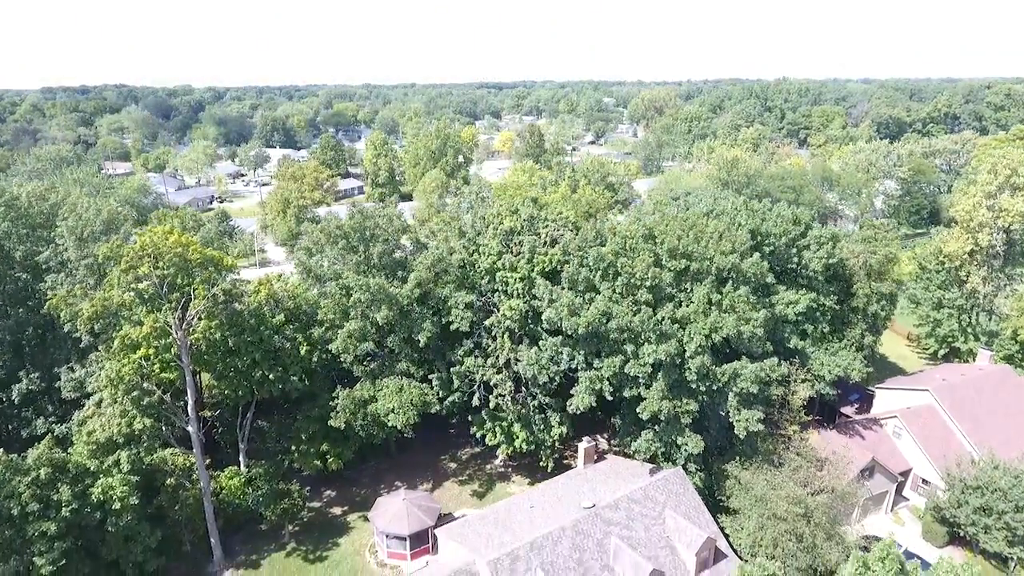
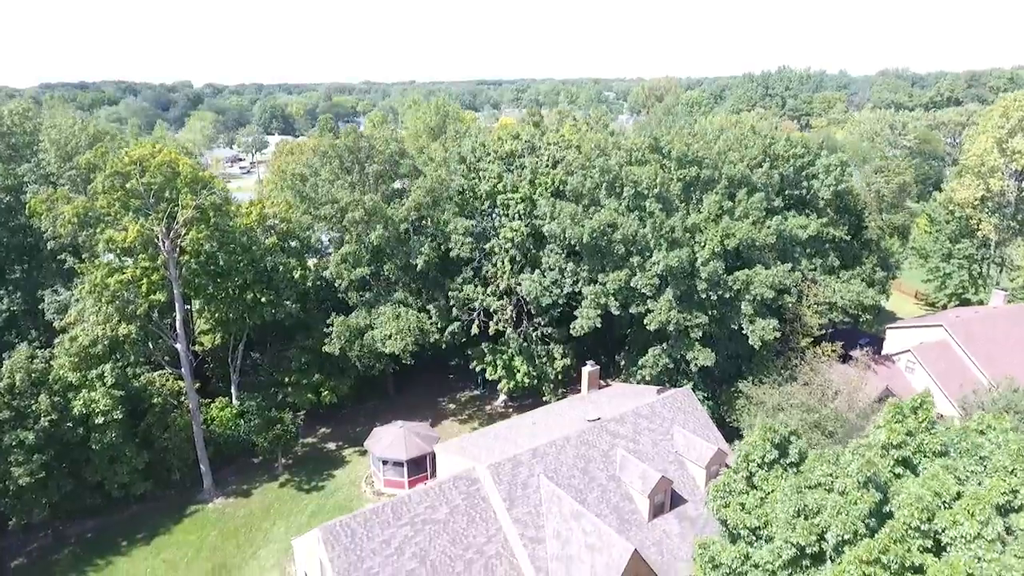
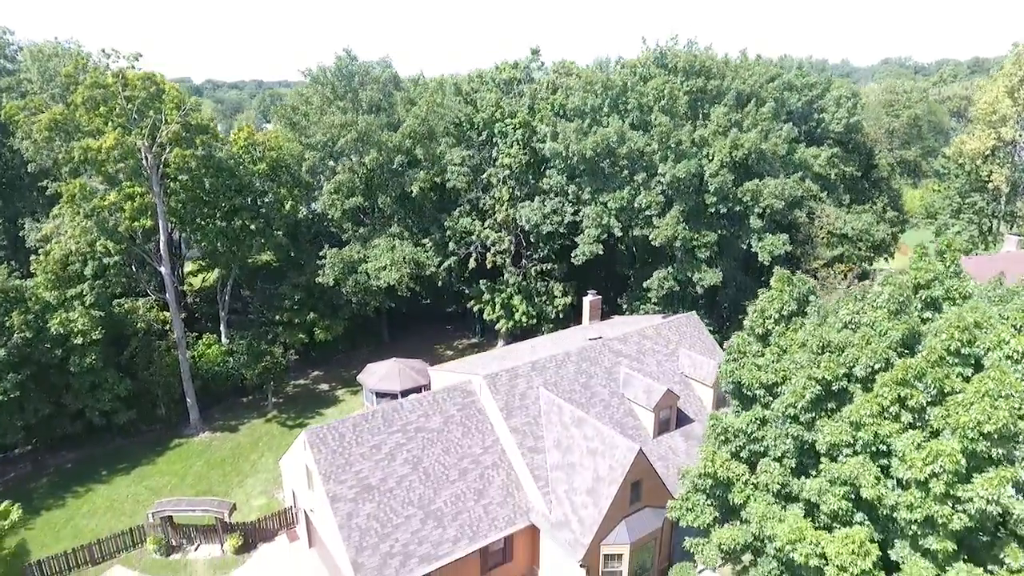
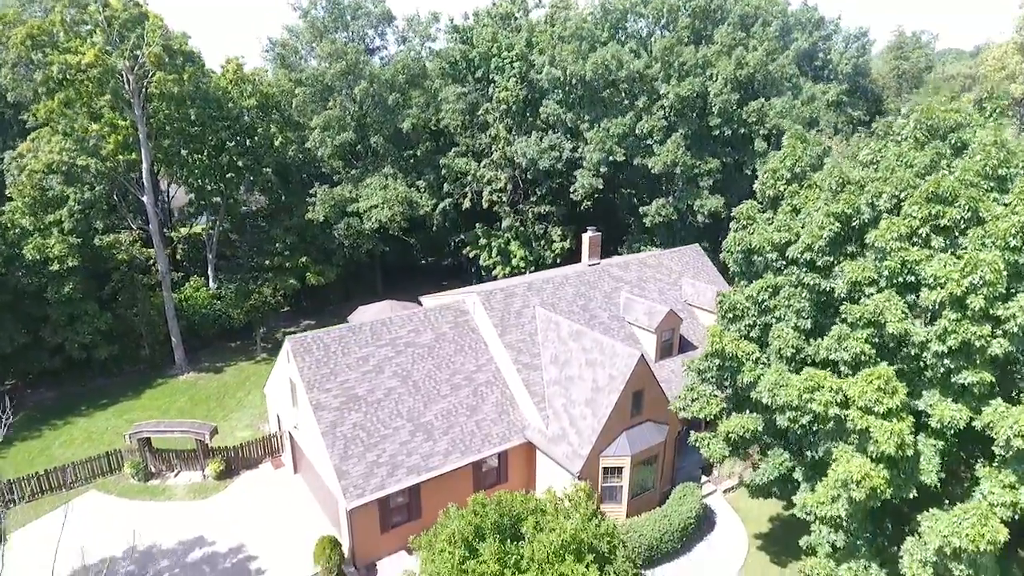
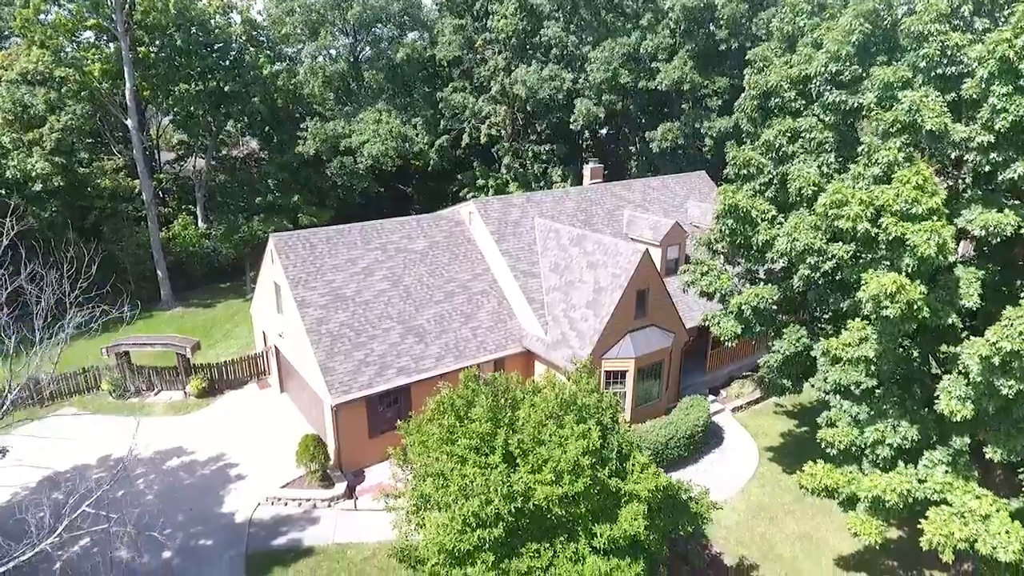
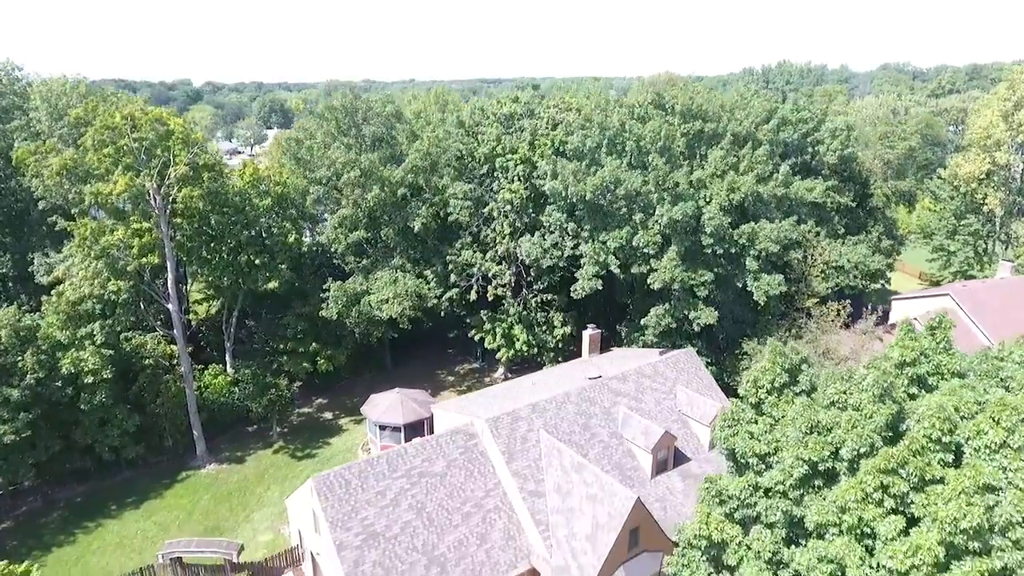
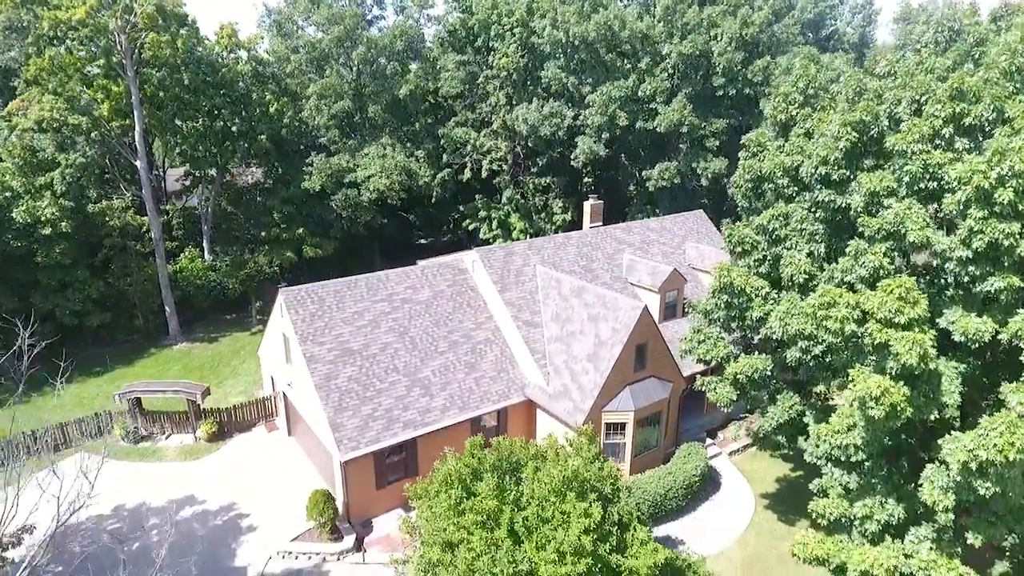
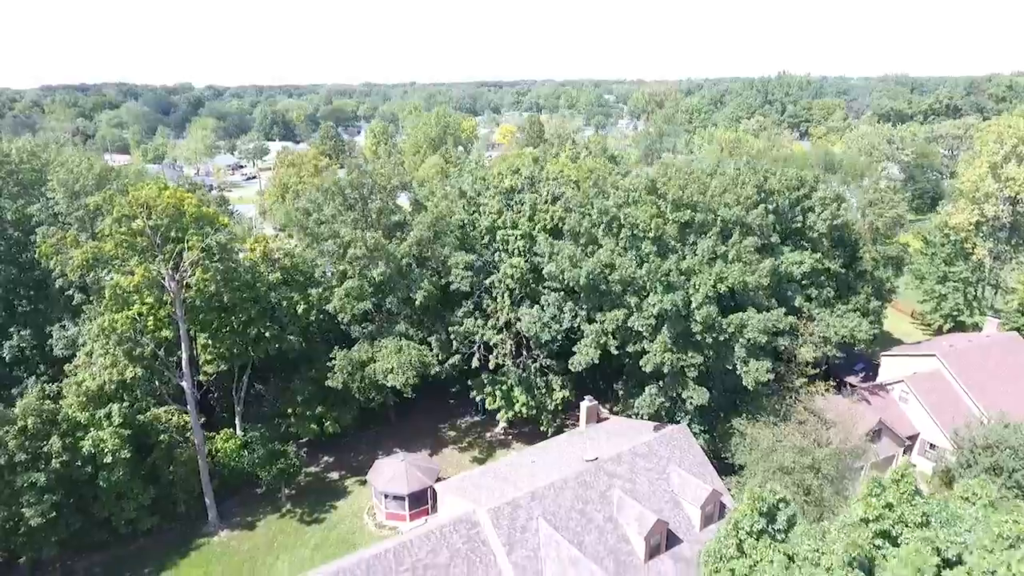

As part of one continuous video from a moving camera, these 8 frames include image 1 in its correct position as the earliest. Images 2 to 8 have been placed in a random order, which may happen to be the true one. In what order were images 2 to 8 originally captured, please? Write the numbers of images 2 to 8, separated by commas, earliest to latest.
8, 2, 6, 3, 4, 7, 5
